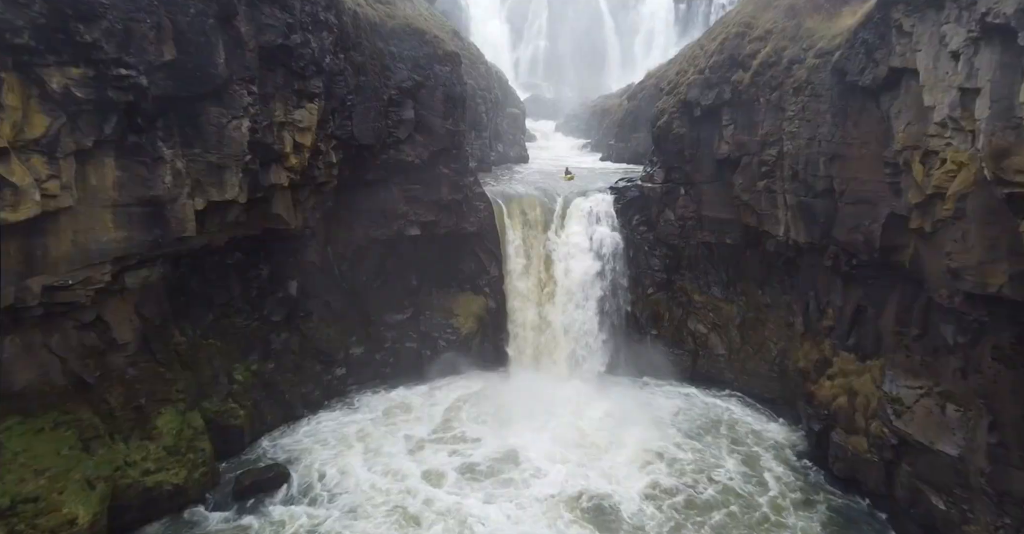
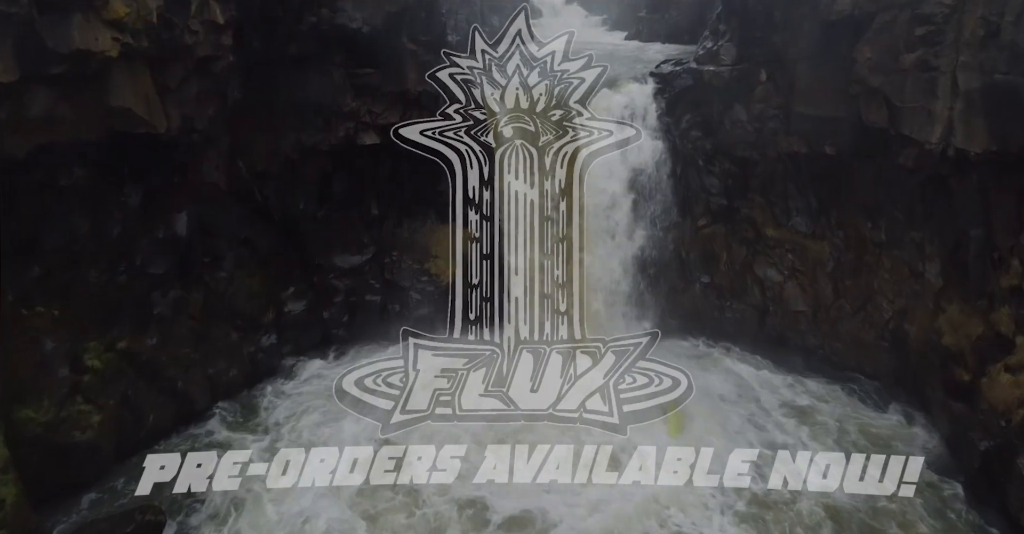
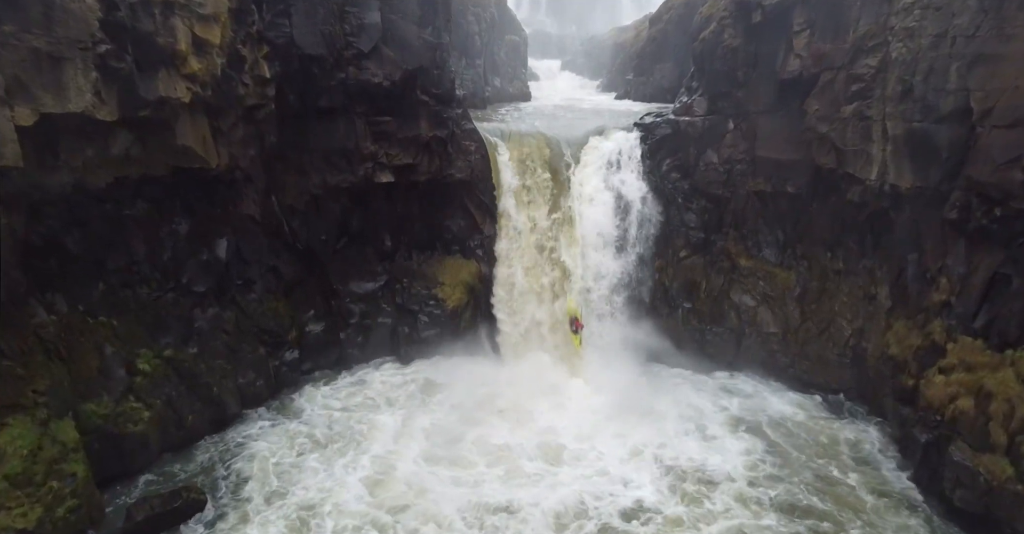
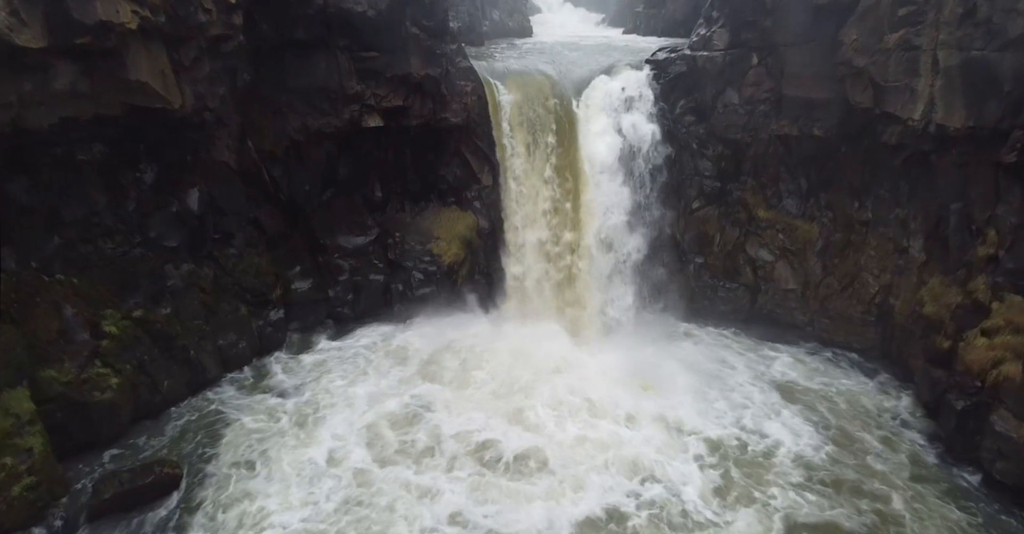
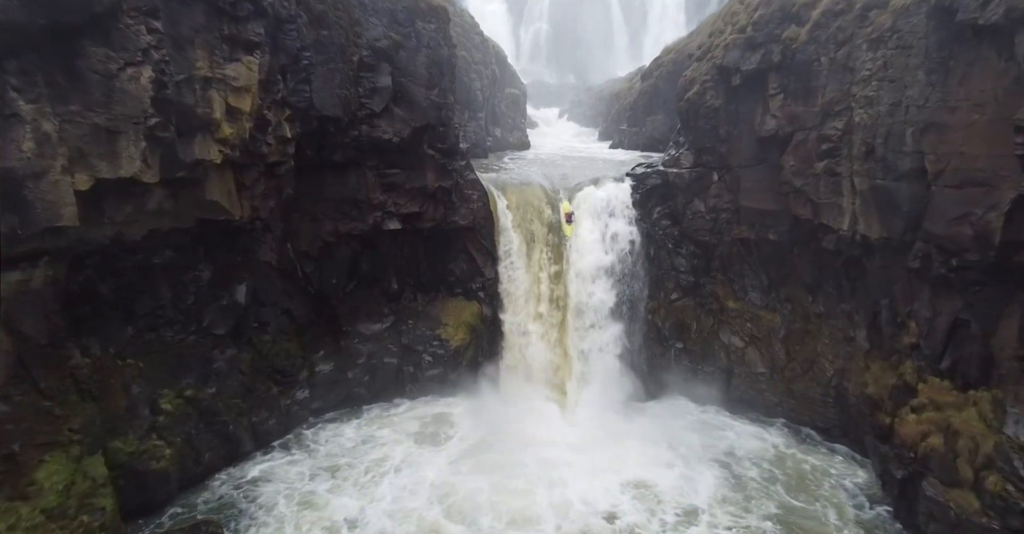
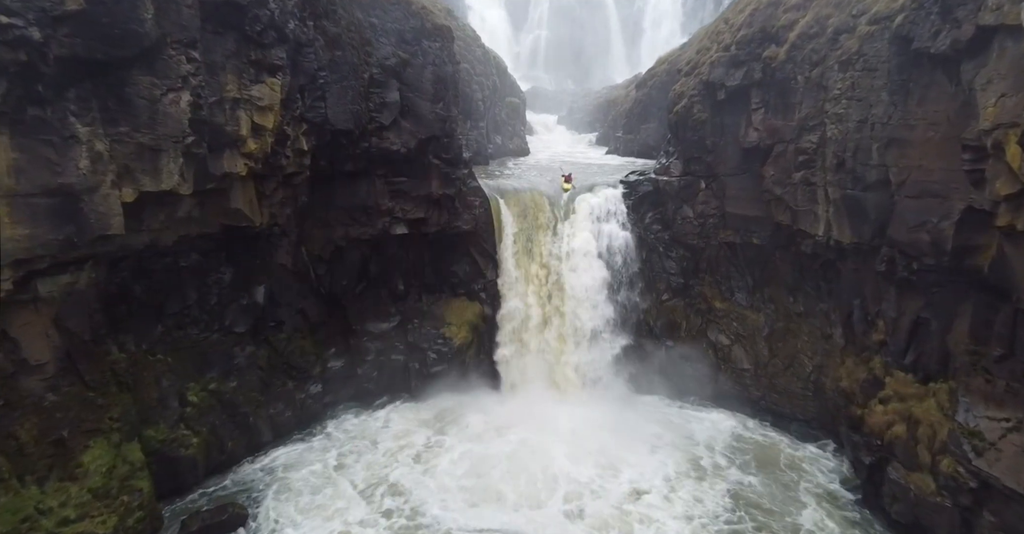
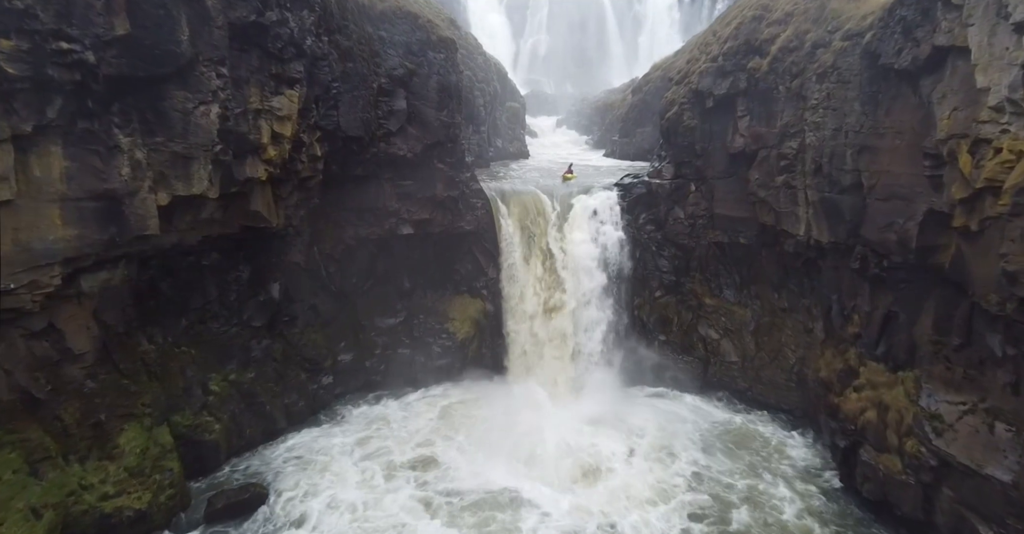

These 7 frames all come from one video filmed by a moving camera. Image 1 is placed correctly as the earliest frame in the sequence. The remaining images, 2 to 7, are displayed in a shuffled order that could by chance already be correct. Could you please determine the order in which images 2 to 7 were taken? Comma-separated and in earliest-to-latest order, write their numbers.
7, 6, 5, 3, 4, 2
